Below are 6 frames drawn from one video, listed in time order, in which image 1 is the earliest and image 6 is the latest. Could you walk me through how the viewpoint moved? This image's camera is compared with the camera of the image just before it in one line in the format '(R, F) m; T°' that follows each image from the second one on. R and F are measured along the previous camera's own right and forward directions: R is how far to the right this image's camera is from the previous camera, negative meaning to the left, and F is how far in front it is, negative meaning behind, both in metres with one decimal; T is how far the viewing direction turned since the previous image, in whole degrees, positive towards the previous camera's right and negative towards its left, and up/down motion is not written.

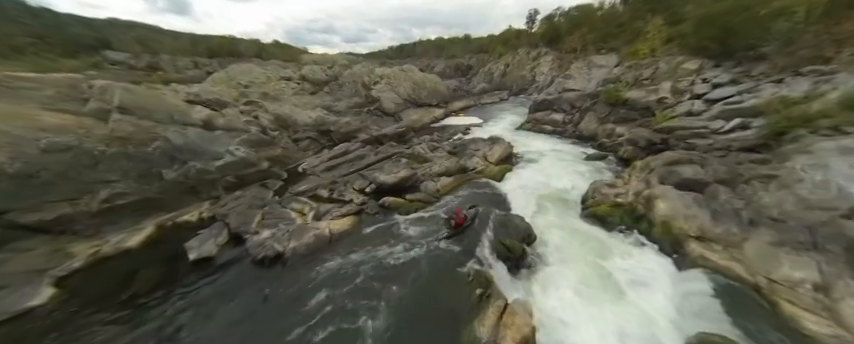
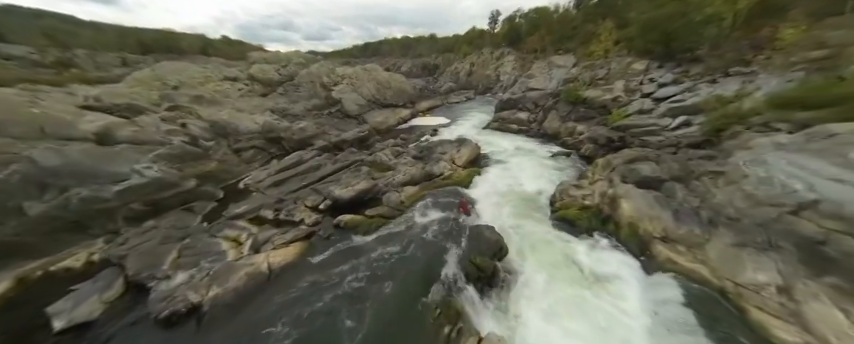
(+0.5, +1.1) m; +7°
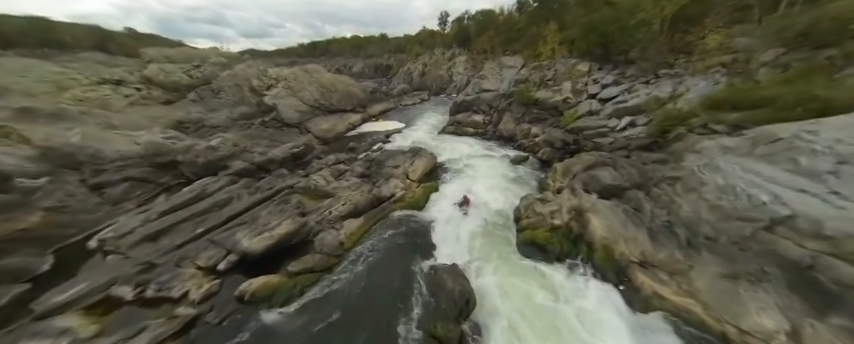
(+0.7, +2.3) m; +9°
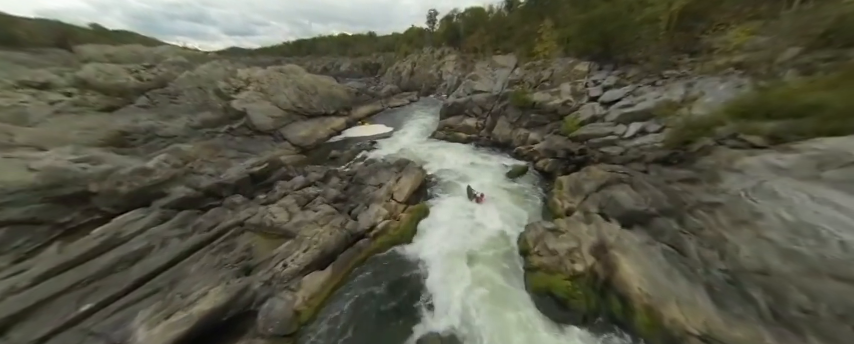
(+0.2, +2.5) m; +2°
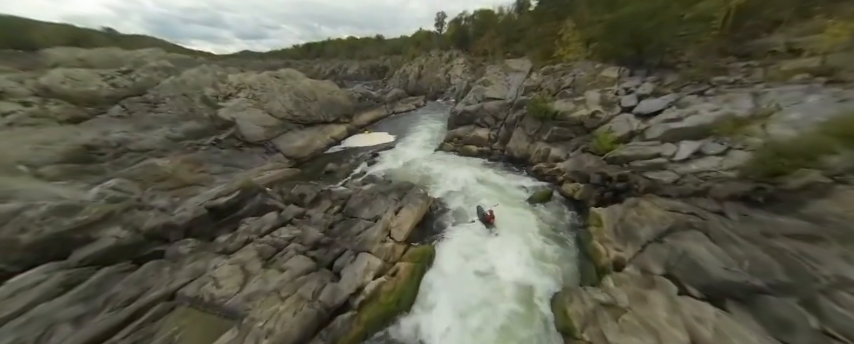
(0.0, +2.9) m; -1°
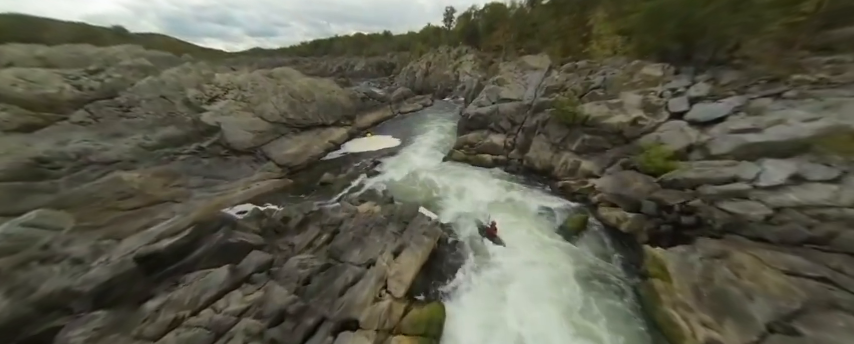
(-0.1, +3.0) m; -2°
